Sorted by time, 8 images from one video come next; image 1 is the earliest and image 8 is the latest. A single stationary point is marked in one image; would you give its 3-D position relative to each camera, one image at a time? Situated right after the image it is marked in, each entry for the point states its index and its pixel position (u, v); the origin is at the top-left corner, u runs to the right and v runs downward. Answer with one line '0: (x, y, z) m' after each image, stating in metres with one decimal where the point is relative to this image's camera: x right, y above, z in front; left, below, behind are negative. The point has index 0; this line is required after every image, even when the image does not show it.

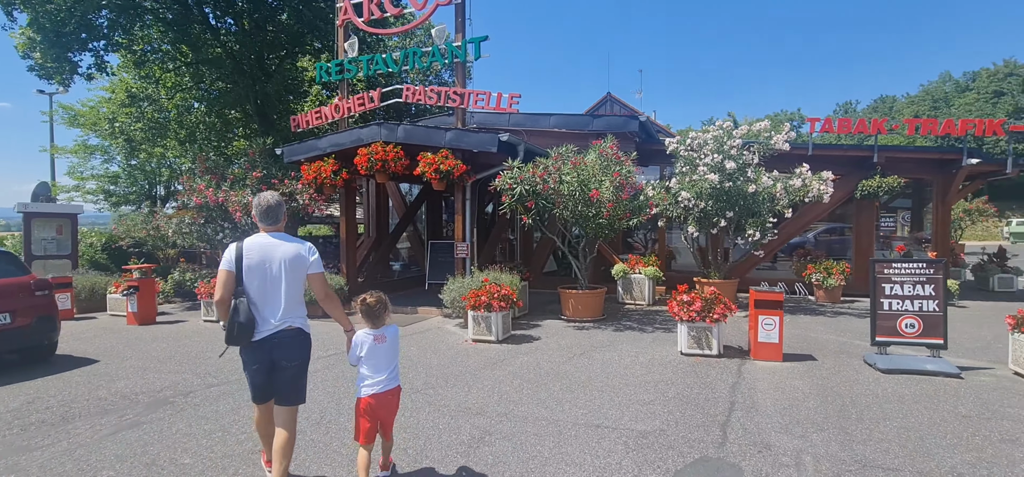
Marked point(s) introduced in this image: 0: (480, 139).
0: (-0.5, +1.7, +8.3) m
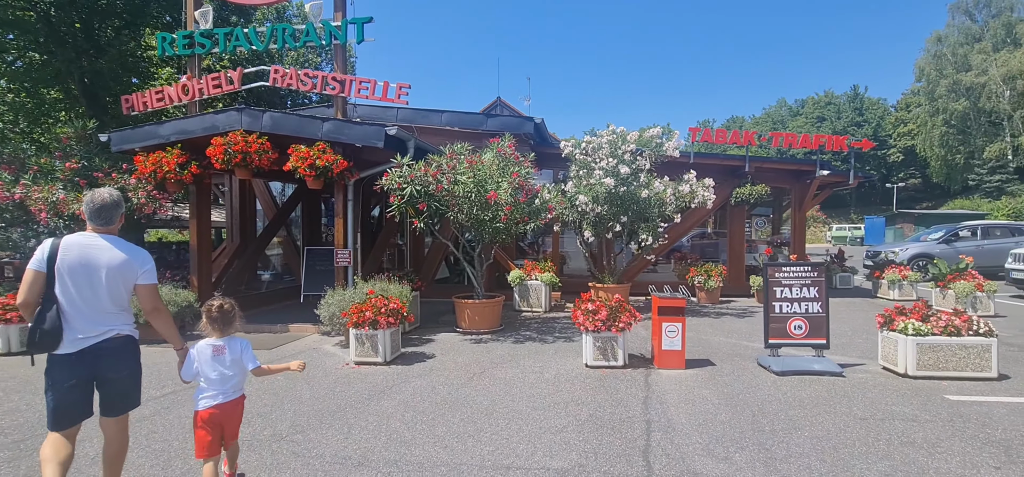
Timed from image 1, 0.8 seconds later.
0: (-2.2, +1.6, +7.3) m
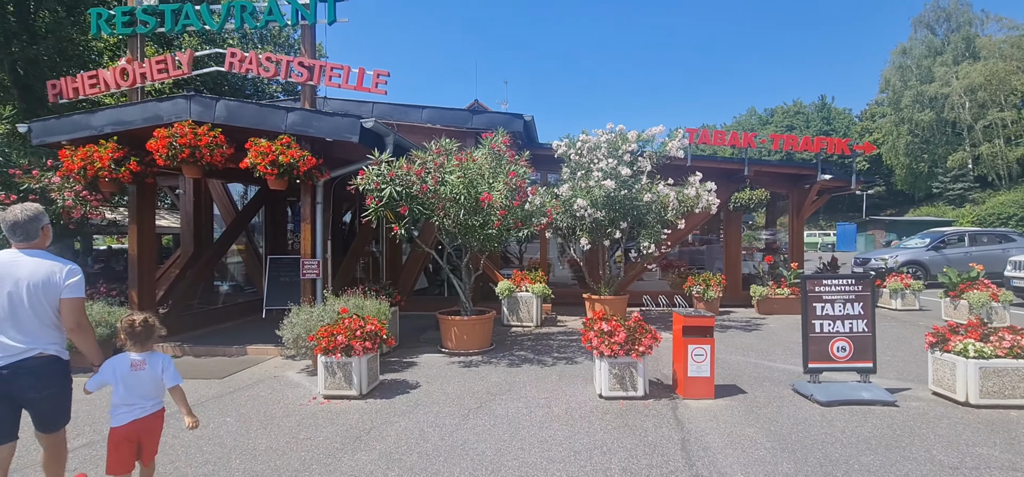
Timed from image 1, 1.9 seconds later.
0: (-2.2, +1.5, +6.3) m
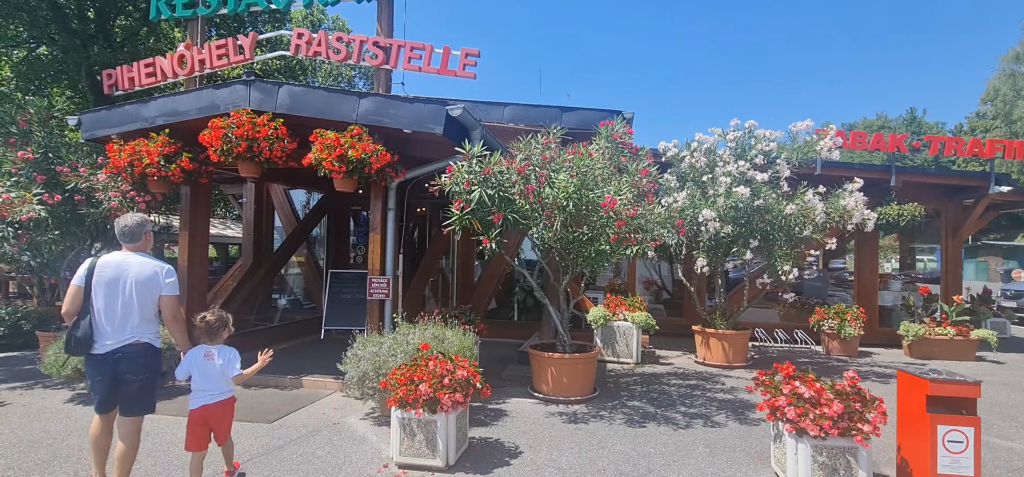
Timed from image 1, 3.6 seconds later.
0: (-1.0, +1.3, +5.2) m
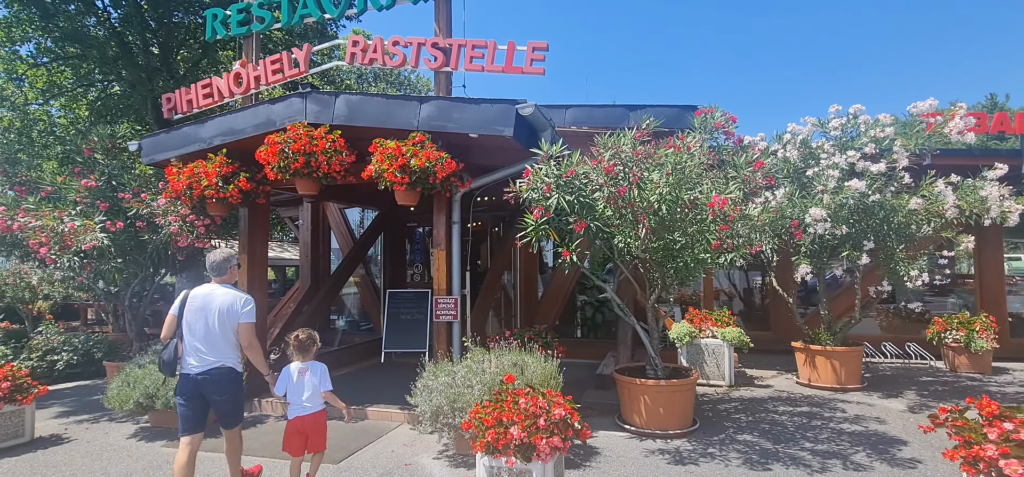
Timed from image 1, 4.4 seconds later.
0: (-0.3, +1.2, +4.7) m
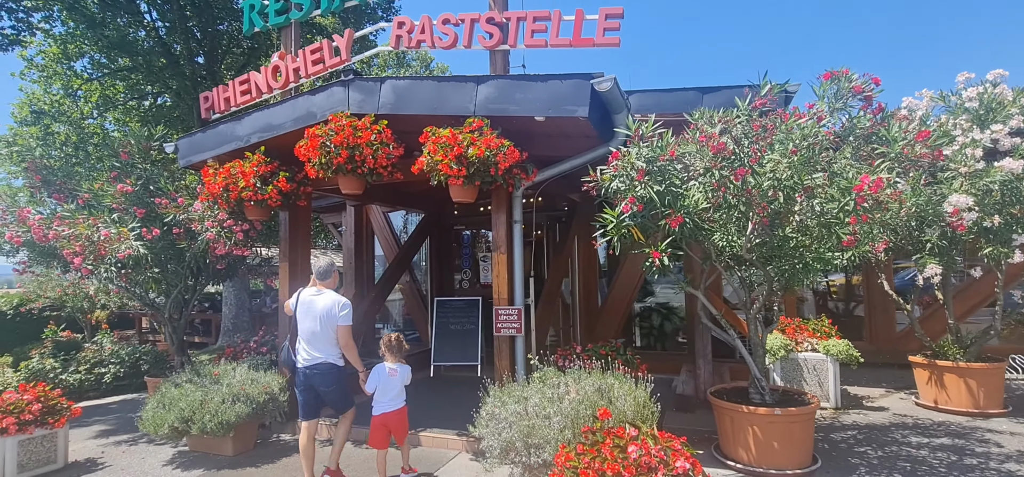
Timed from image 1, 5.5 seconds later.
0: (+0.3, +1.2, +4.0) m
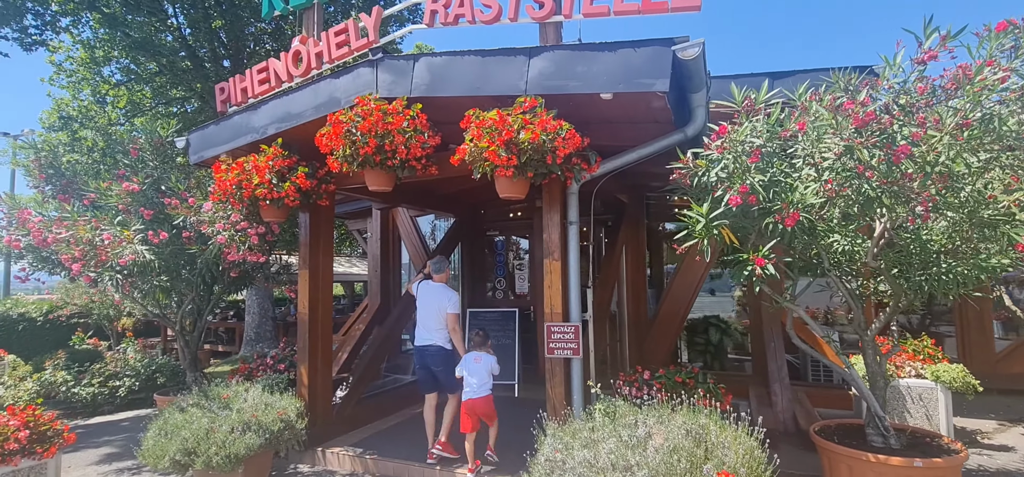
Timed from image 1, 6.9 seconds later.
0: (+0.7, +1.2, +3.3) m
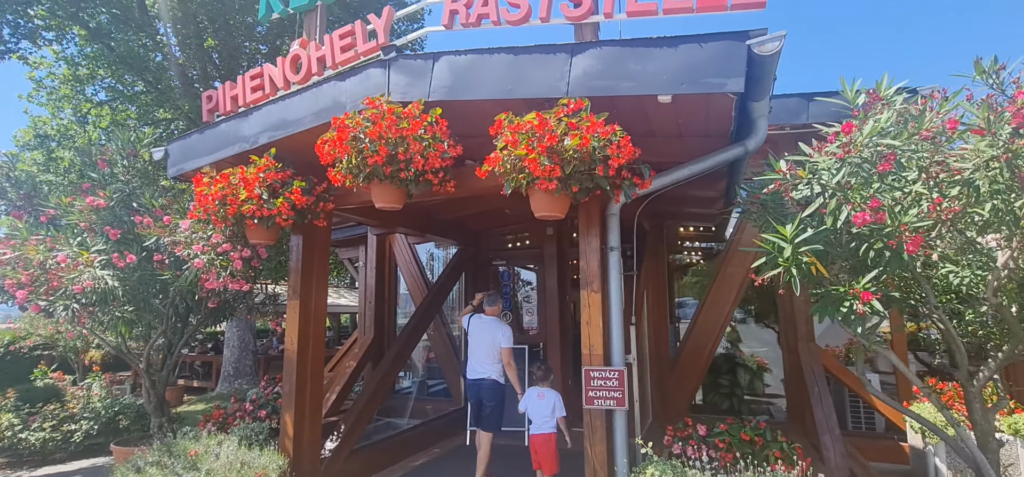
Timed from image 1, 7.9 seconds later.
0: (+1.0, +1.0, +2.8) m
